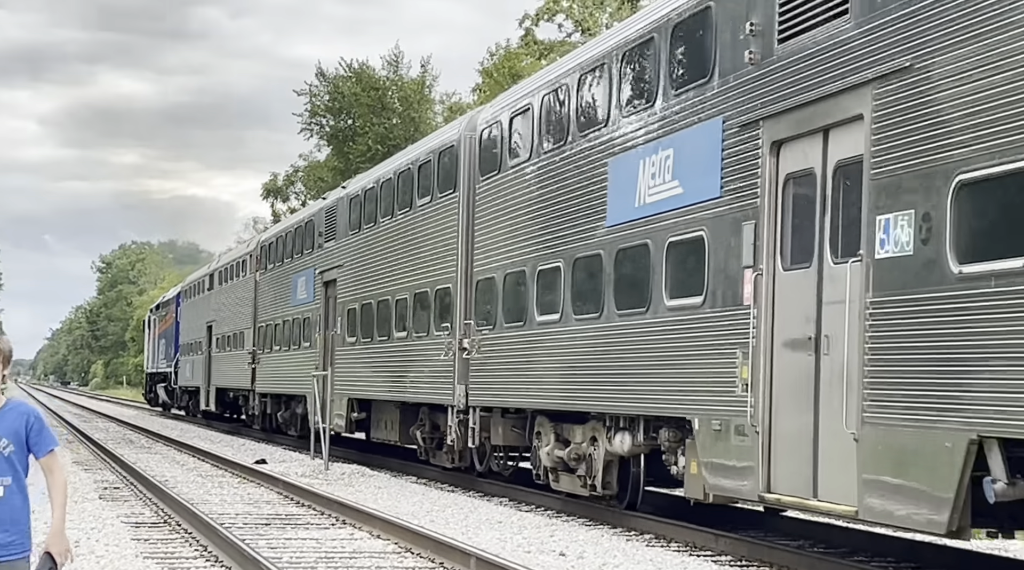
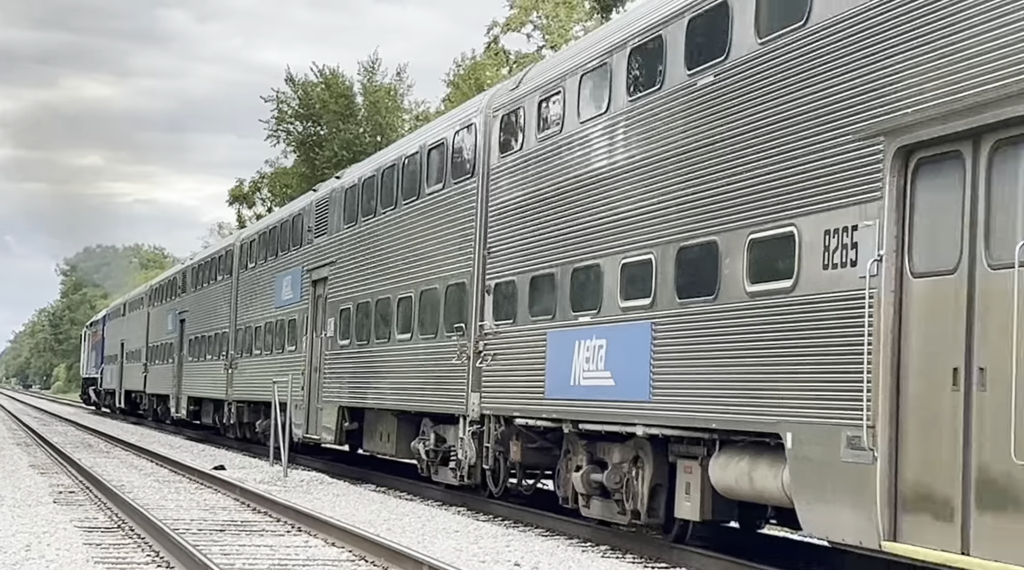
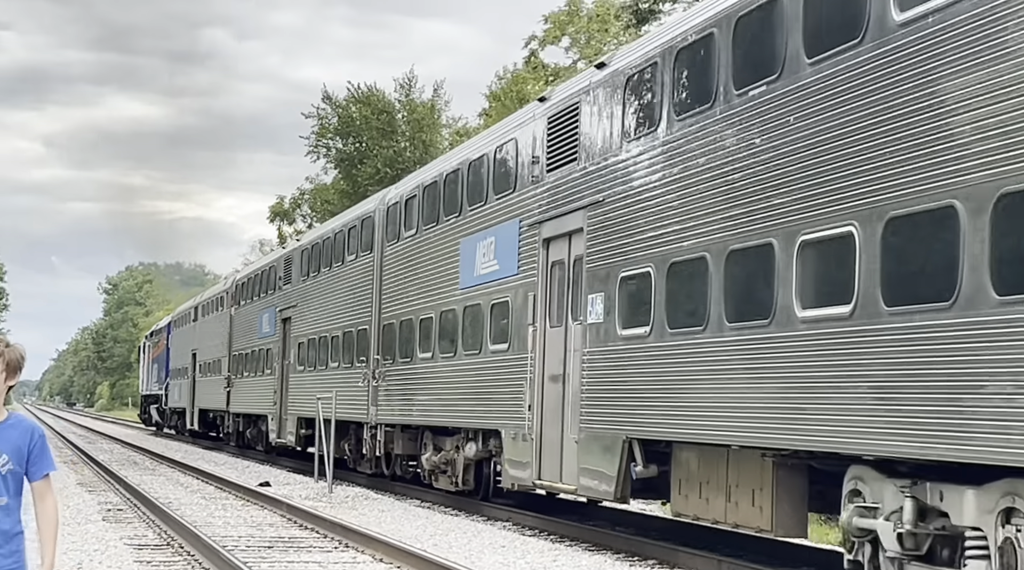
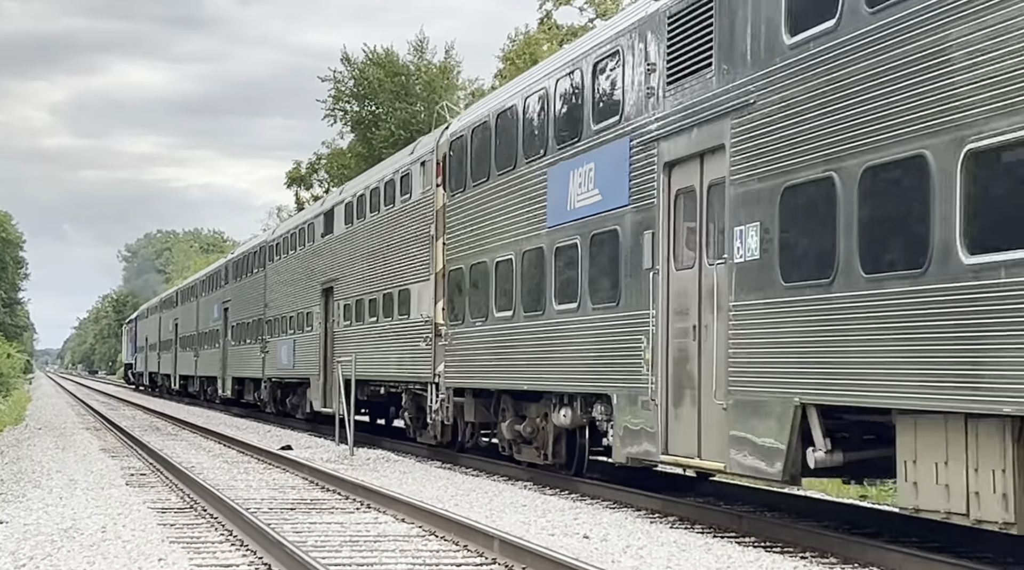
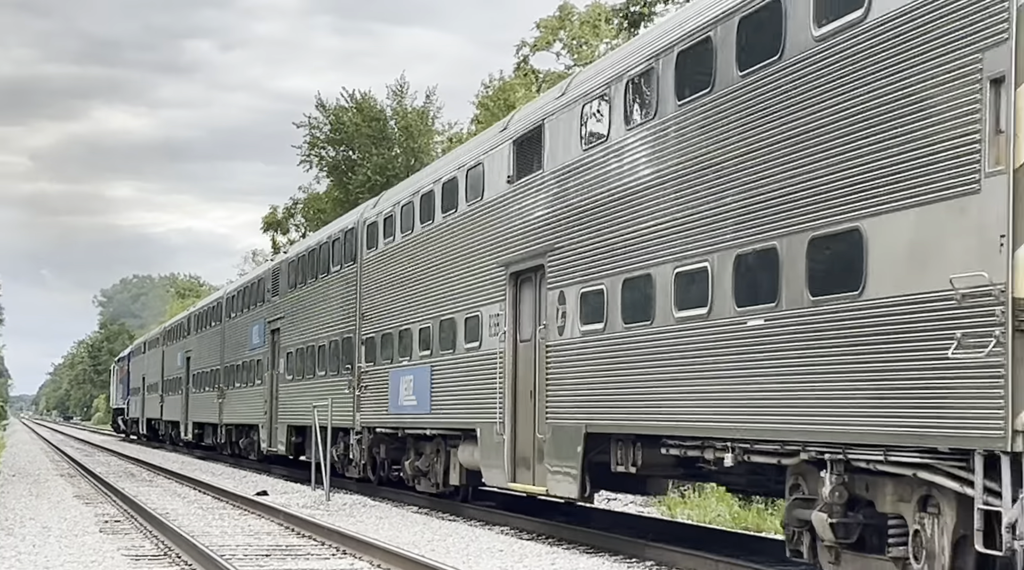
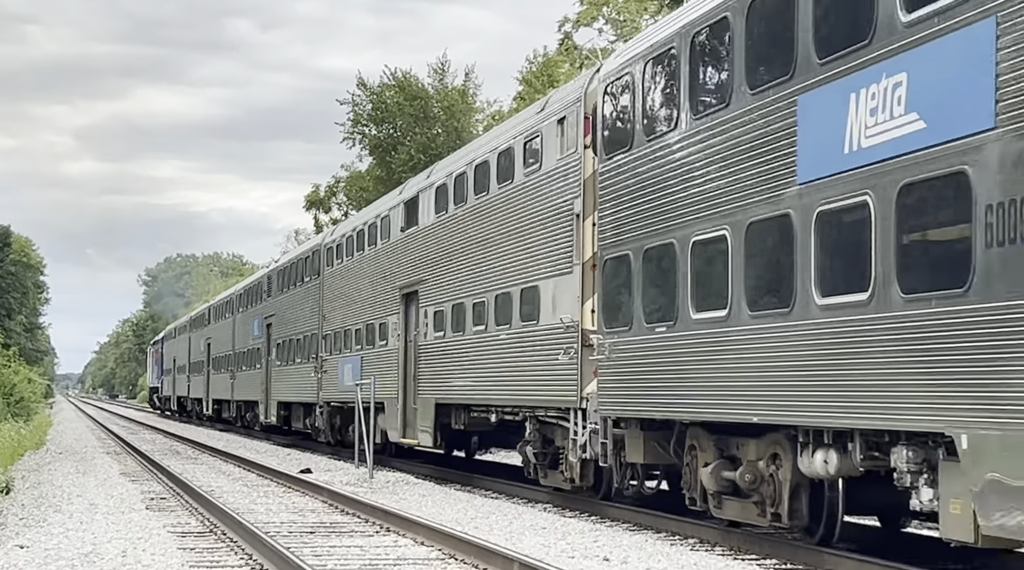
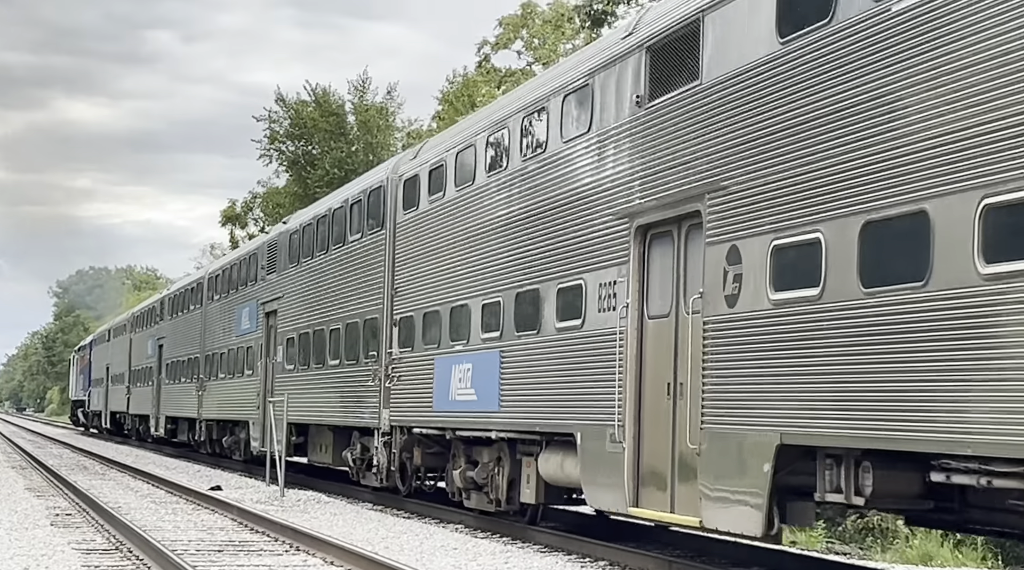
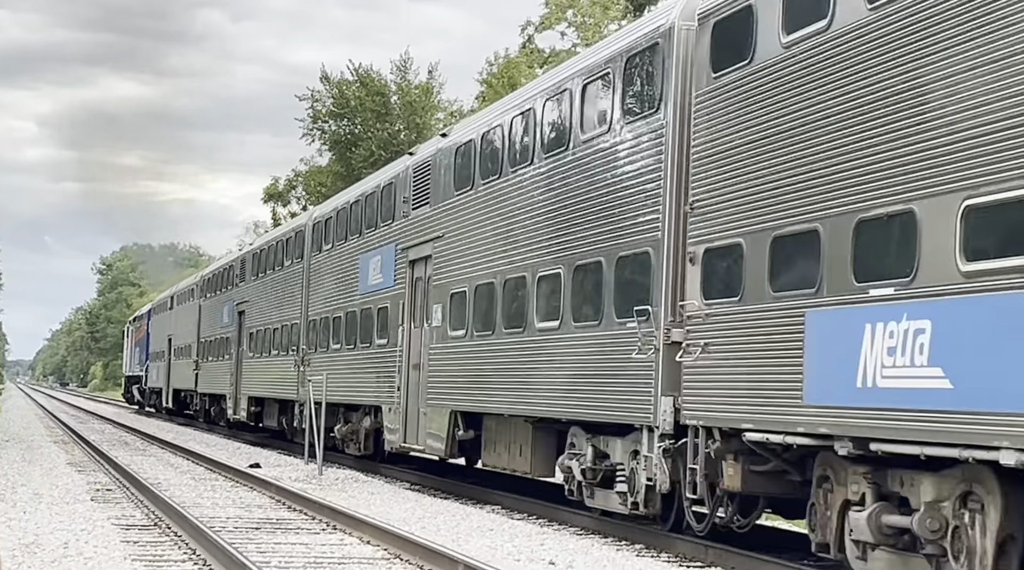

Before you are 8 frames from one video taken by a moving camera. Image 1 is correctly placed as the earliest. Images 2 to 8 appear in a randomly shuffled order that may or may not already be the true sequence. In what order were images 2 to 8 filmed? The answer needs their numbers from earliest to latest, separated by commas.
3, 8, 2, 7, 5, 6, 4
